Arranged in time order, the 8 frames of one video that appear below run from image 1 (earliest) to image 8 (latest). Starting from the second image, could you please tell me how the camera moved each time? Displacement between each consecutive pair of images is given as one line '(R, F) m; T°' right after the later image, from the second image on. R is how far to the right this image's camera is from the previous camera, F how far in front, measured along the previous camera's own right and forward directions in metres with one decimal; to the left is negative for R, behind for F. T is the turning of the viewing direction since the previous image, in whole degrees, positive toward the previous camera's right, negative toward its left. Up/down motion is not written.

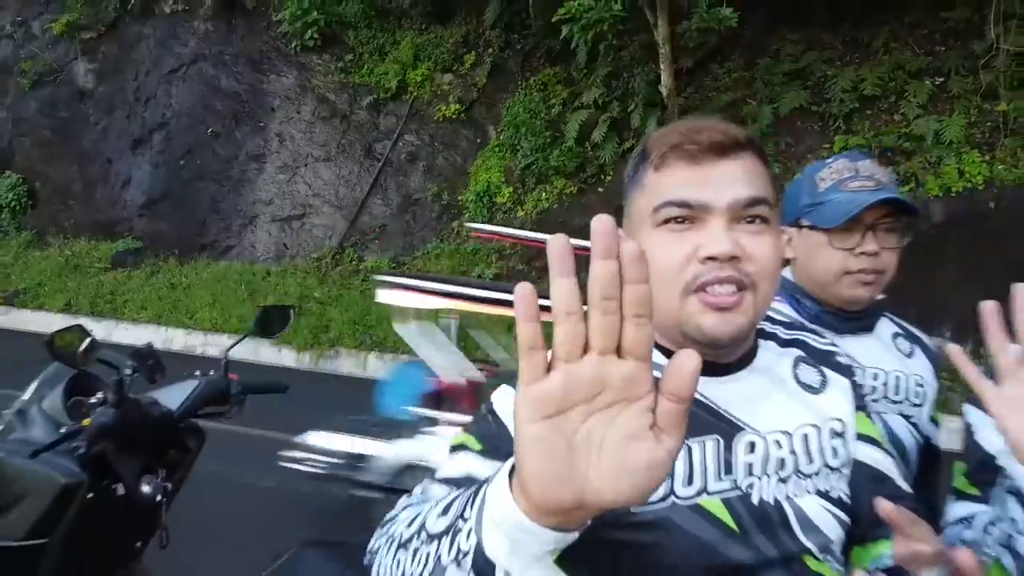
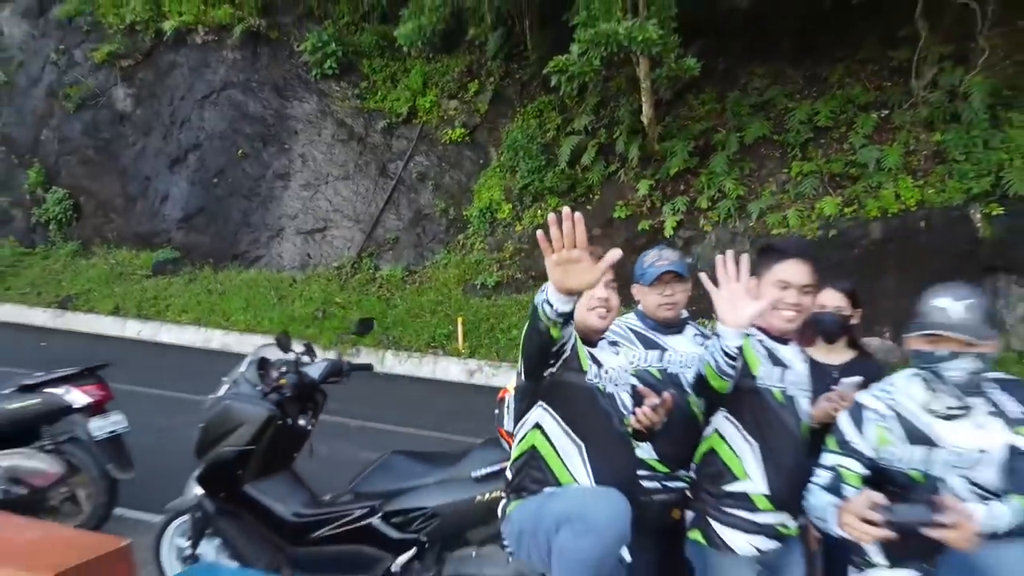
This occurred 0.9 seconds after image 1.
(0.0, -1.1) m; 0°
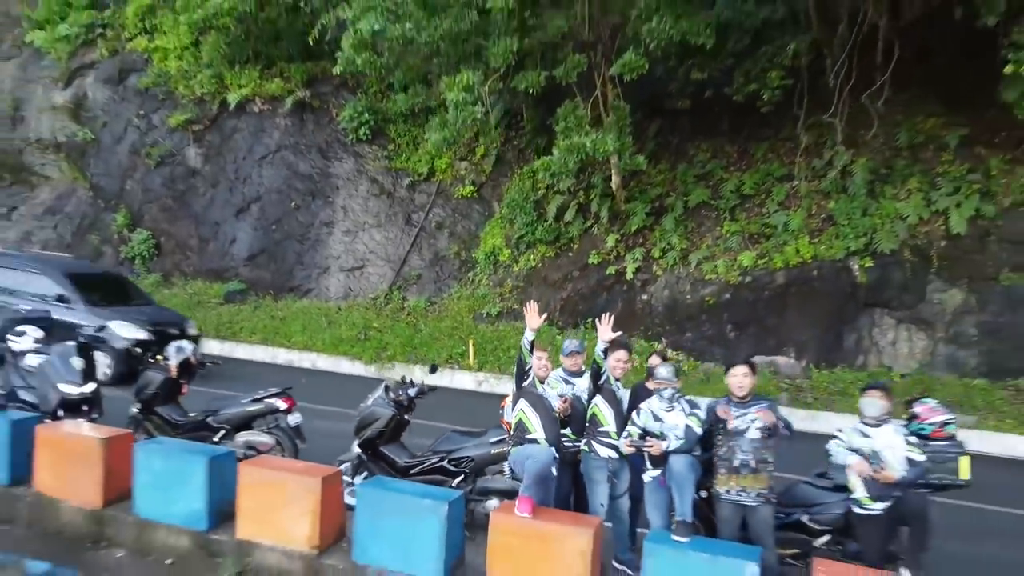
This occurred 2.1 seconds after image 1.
(0.0, -2.7) m; 0°
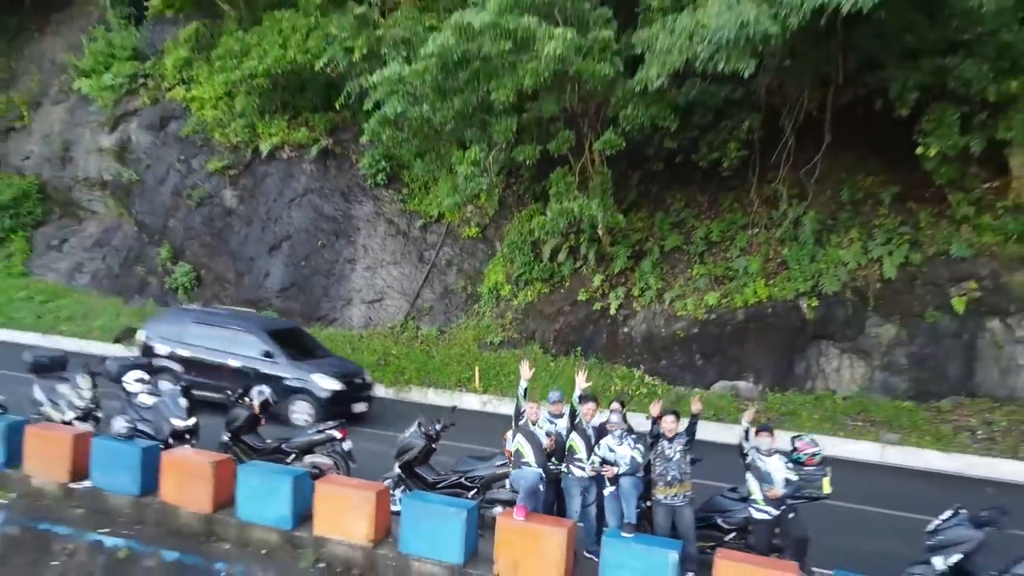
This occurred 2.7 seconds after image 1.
(0.0, -1.9) m; 0°
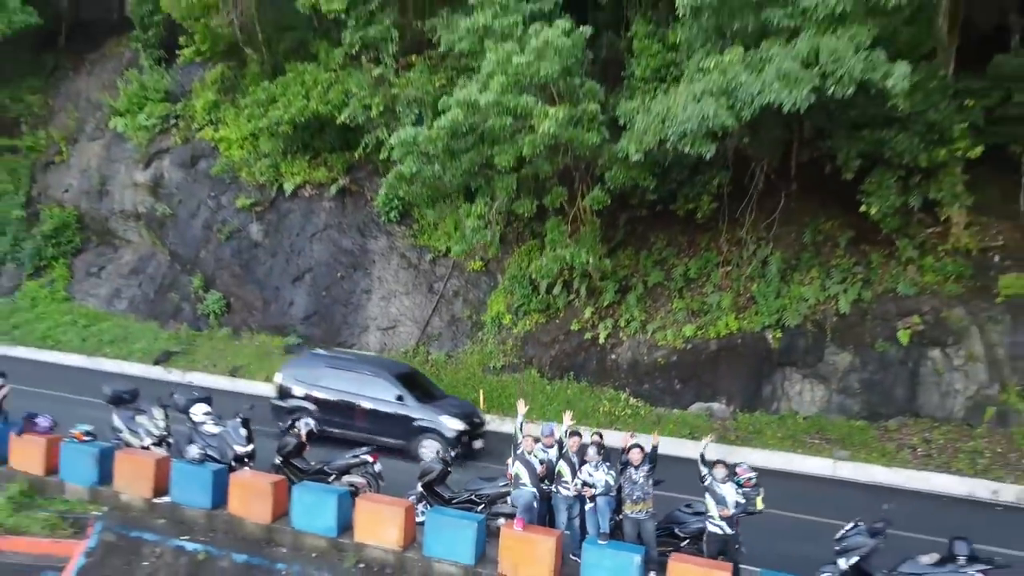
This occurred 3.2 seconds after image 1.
(0.0, -1.7) m; 0°
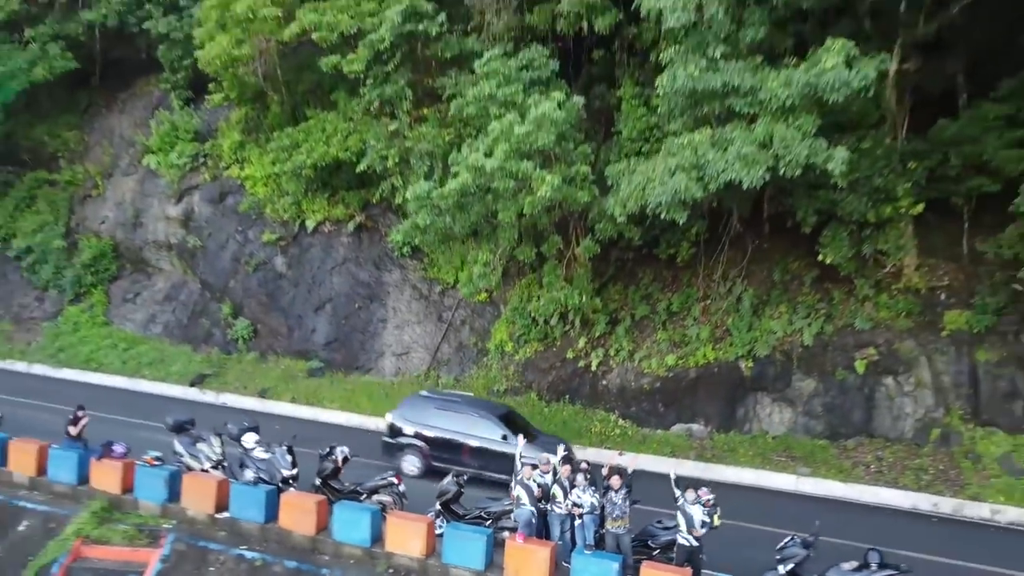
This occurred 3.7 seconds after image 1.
(0.0, -1.8) m; 0°
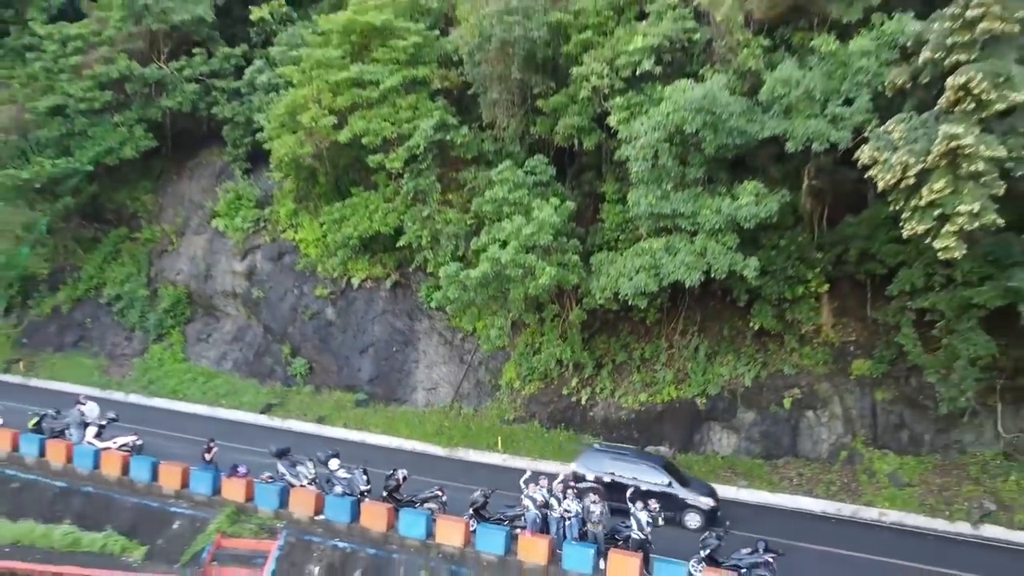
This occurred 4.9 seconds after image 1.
(-0.2, -4.7) m; 0°
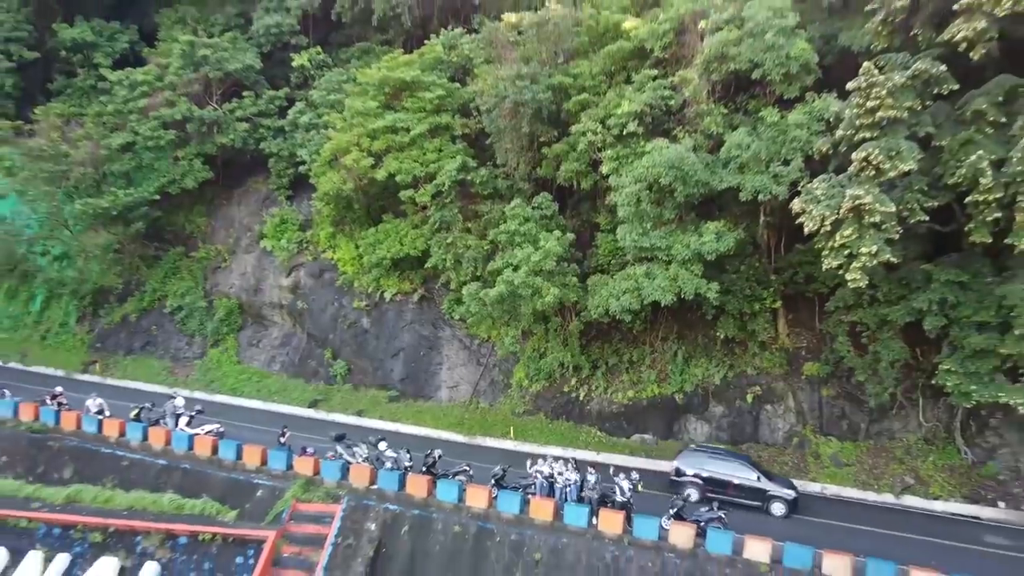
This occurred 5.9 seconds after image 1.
(-0.3, -4.2) m; 0°
